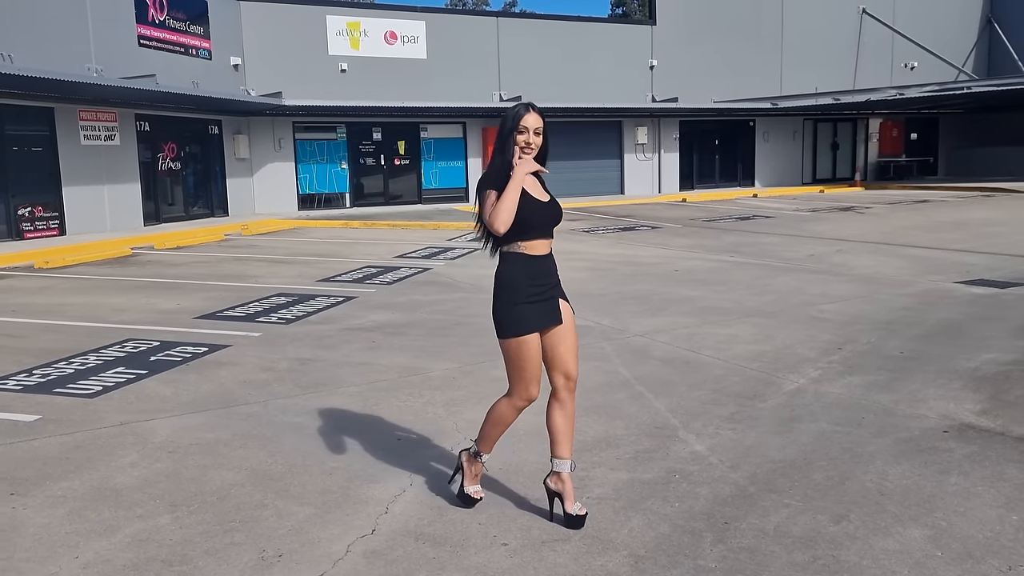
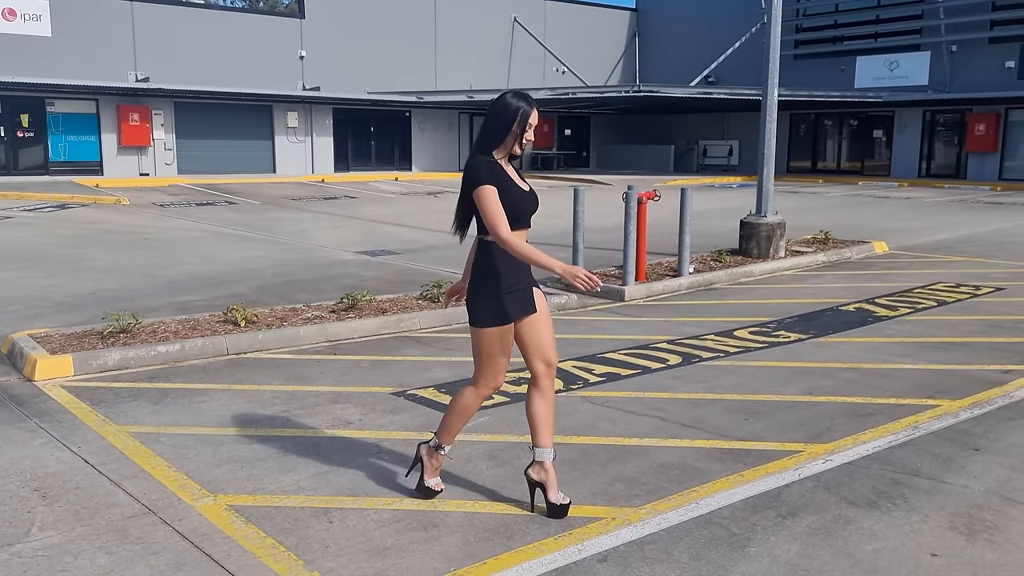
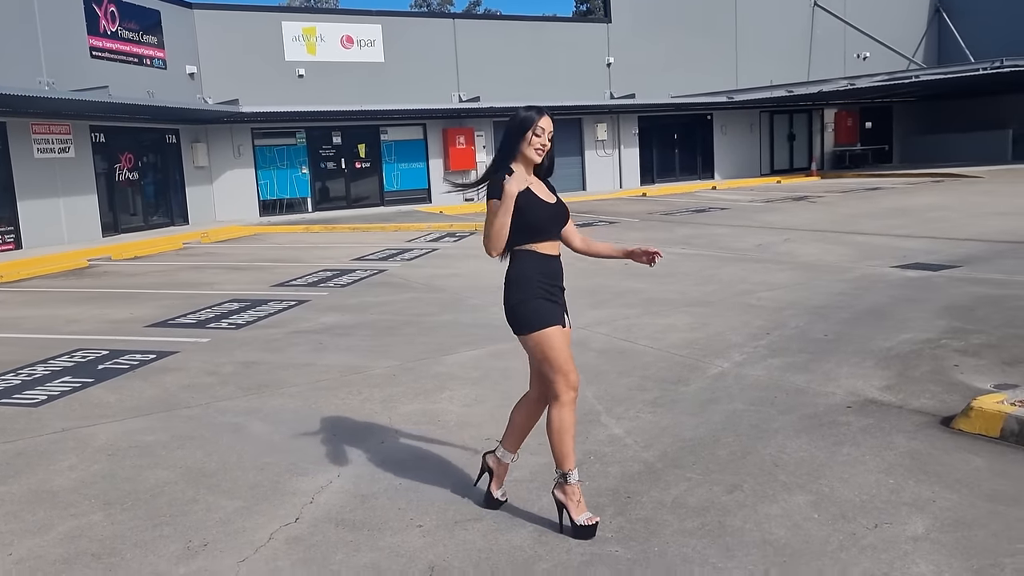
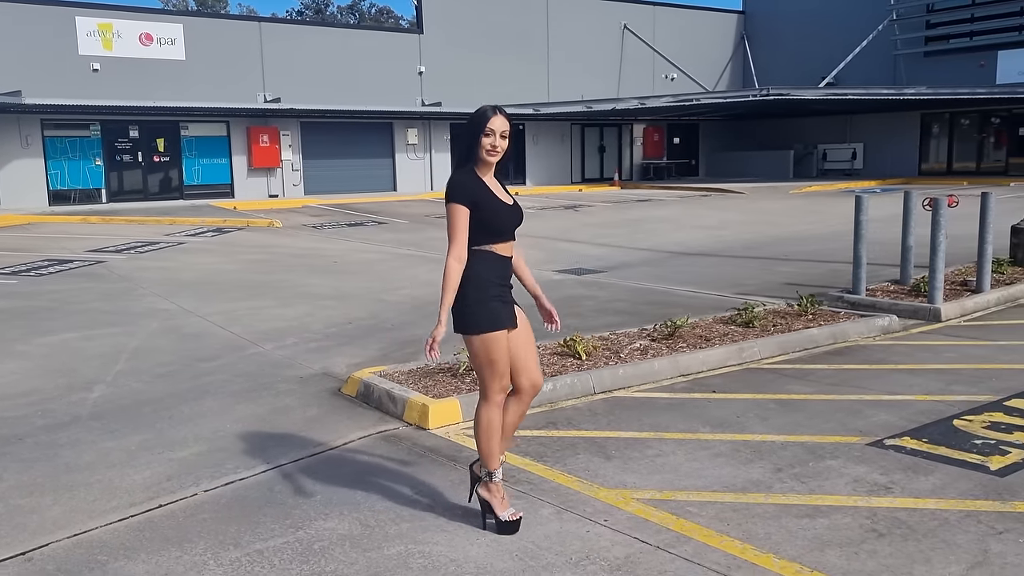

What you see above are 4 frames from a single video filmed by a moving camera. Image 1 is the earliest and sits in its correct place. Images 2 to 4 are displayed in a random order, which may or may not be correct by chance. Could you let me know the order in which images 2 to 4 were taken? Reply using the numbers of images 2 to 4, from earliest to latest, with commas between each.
3, 4, 2
